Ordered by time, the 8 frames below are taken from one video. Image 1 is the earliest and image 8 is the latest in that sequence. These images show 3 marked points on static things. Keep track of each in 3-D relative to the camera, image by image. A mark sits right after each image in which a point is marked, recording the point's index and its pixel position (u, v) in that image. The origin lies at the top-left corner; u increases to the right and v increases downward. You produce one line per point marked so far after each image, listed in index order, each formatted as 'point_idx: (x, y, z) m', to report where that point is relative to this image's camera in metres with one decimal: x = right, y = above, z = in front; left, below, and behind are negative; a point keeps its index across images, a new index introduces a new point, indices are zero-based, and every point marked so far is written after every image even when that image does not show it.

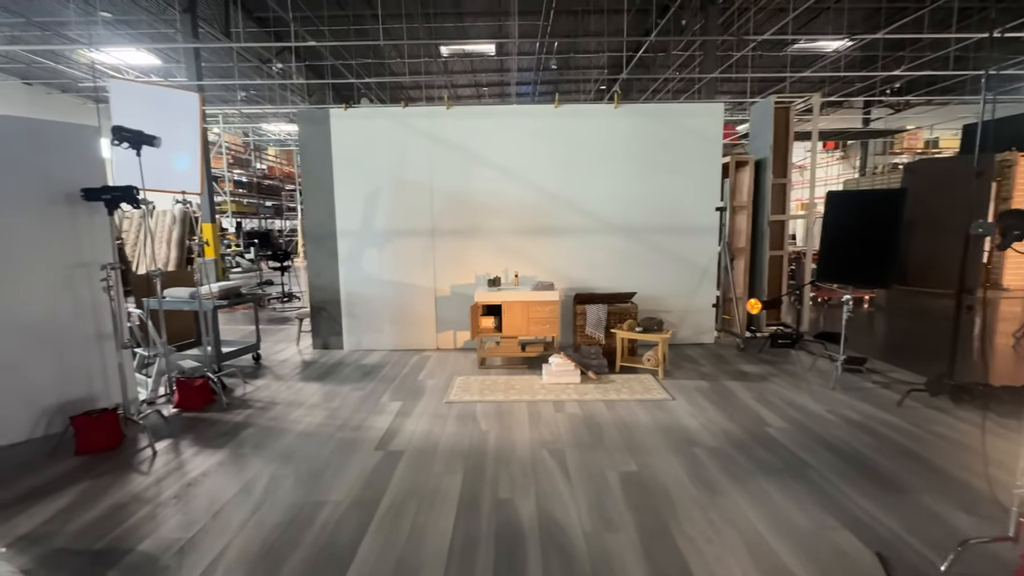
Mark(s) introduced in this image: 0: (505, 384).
0: (-0.1, -0.8, +3.8) m
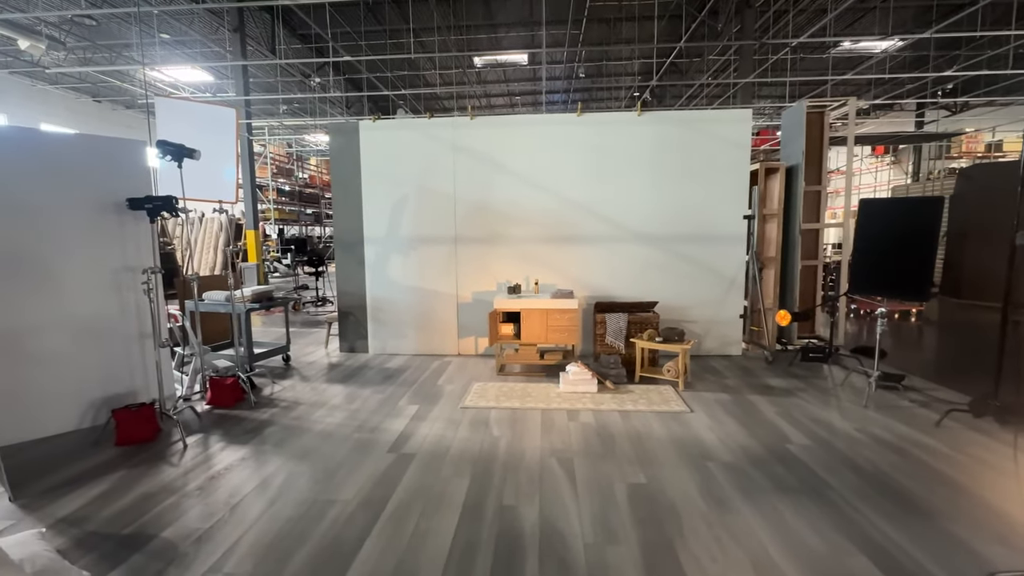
0: (+0.1, -0.9, +3.8) m
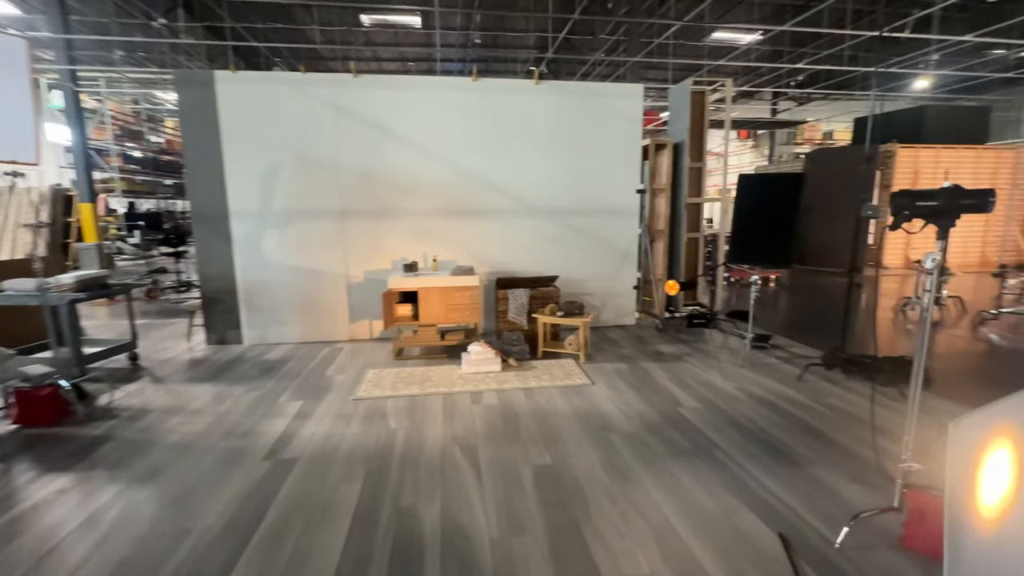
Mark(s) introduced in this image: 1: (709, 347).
0: (-0.7, -0.7, +3.6) m
1: (+1.9, -0.6, +4.2) m
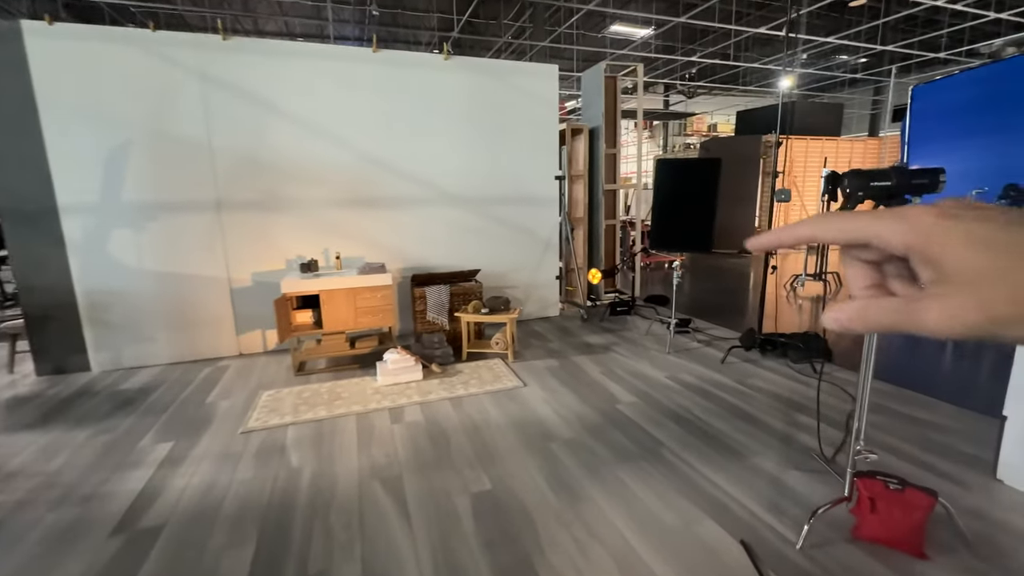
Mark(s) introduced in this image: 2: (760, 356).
0: (-1.2, -0.7, +3.1) m
1: (+1.1, -0.4, +4.2) m
2: (+2.0, -0.5, +3.6) m
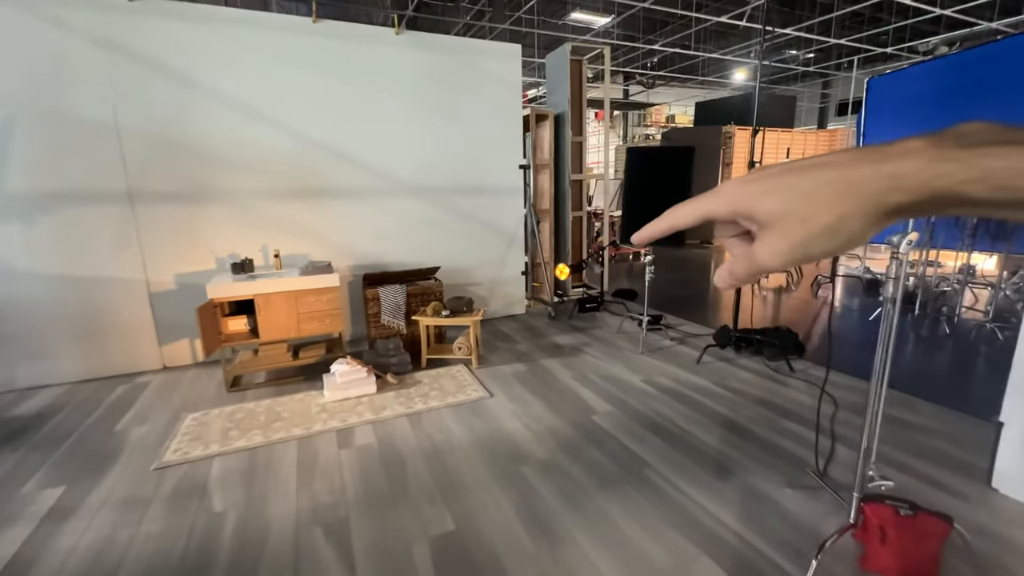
0: (-1.5, -0.7, +2.7) m
1: (+0.8, -0.4, +4.0) m
2: (+1.7, -0.5, +3.5) m
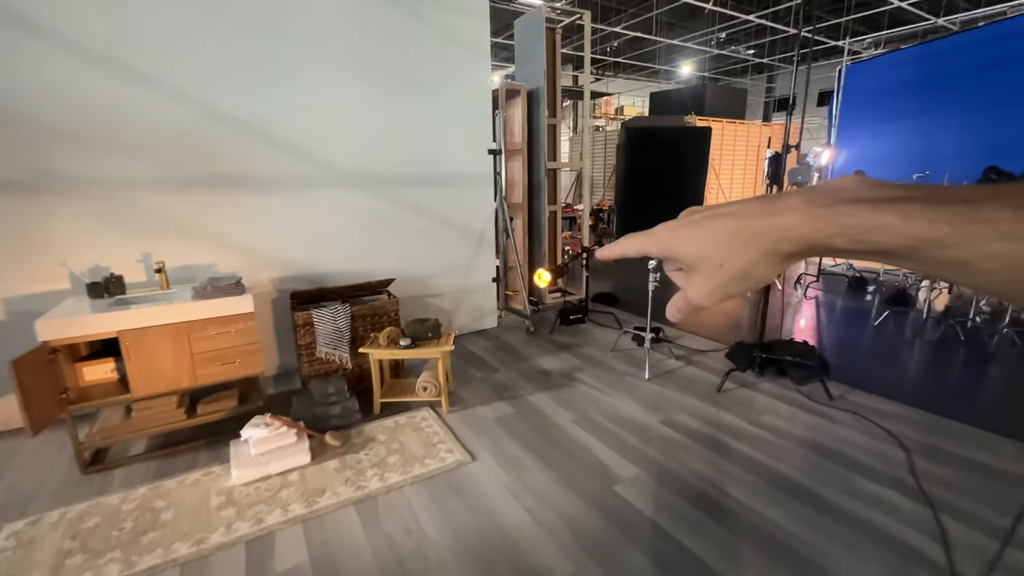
0: (-1.5, -0.9, +1.8) m
1: (+0.6, -0.5, +3.4) m
2: (+1.6, -0.6, +2.9) m
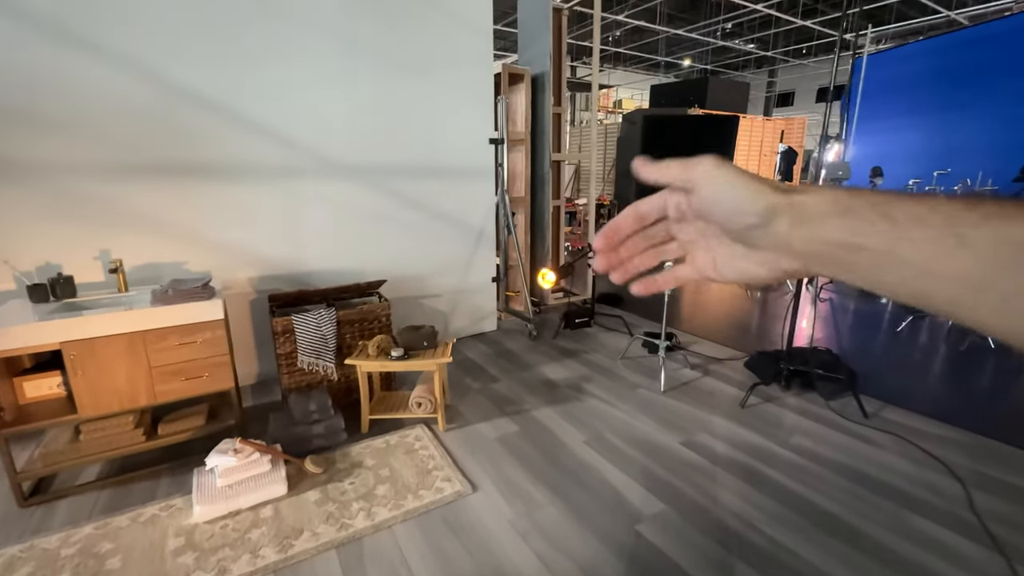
0: (-1.4, -0.9, +1.5) m
1: (+0.6, -0.5, +3.1) m
2: (+1.6, -0.6, +2.7) m
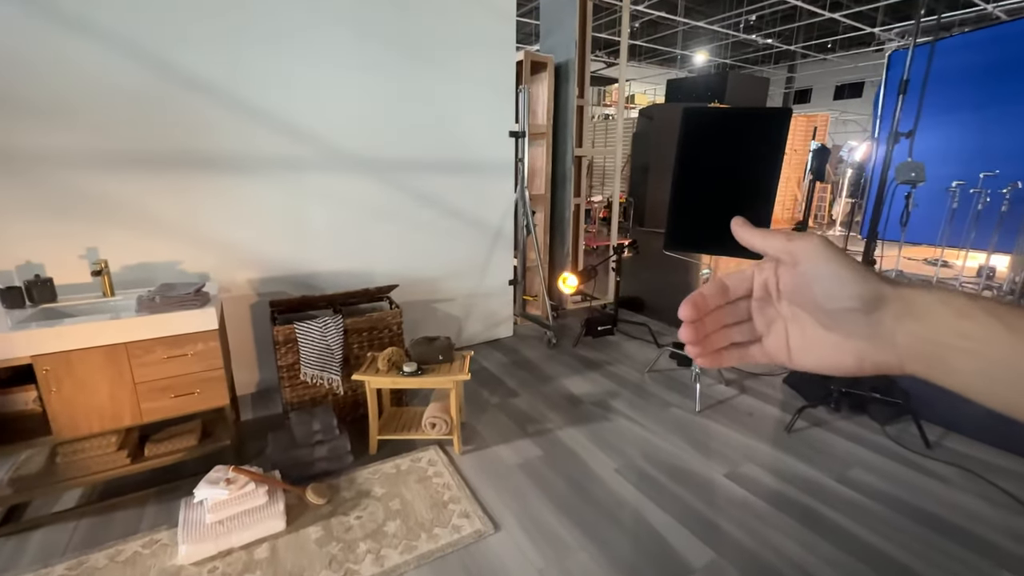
0: (-1.4, -0.9, +1.3) m
1: (+0.8, -0.5, +2.9) m
2: (+1.7, -0.7, +2.4) m
